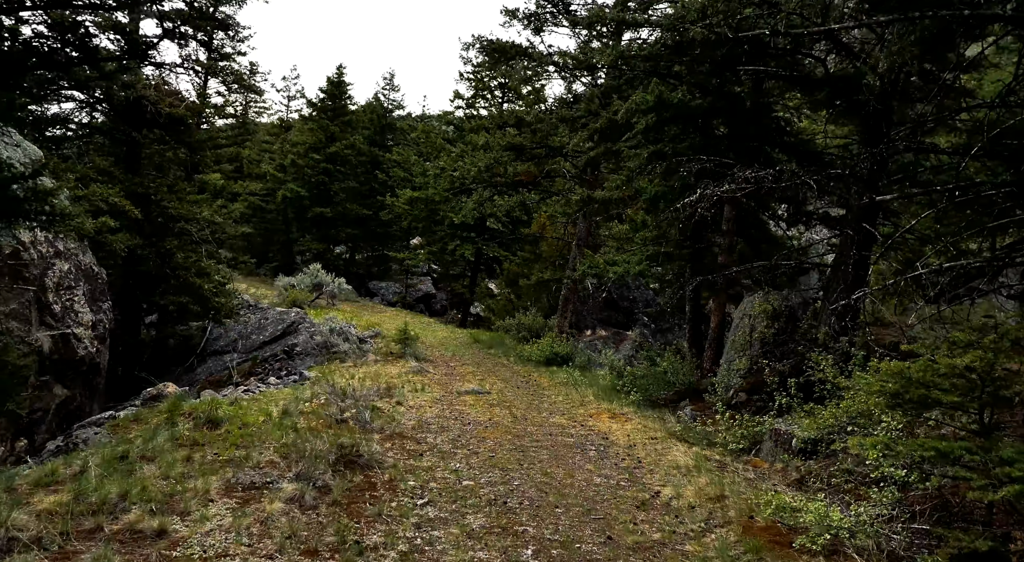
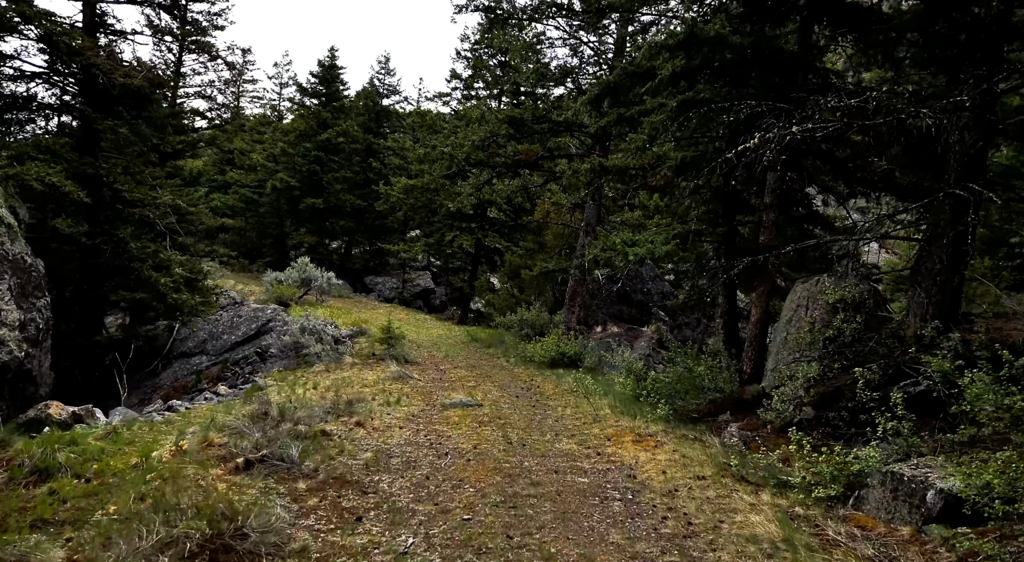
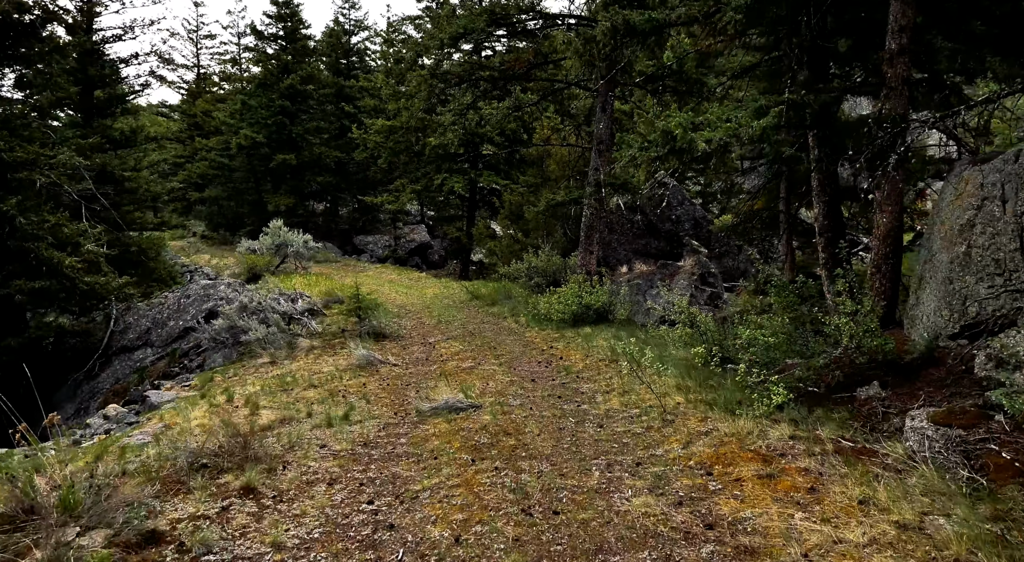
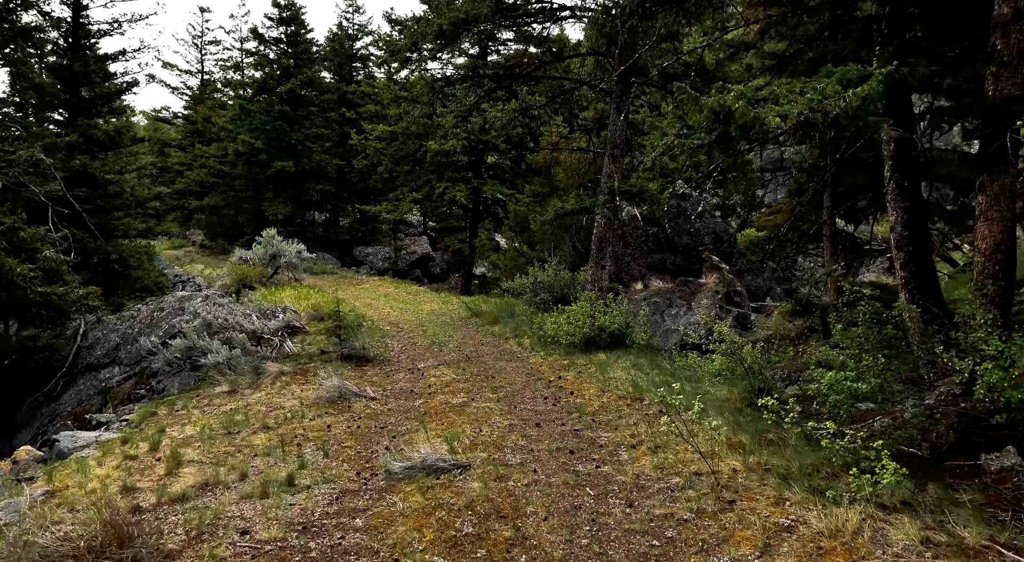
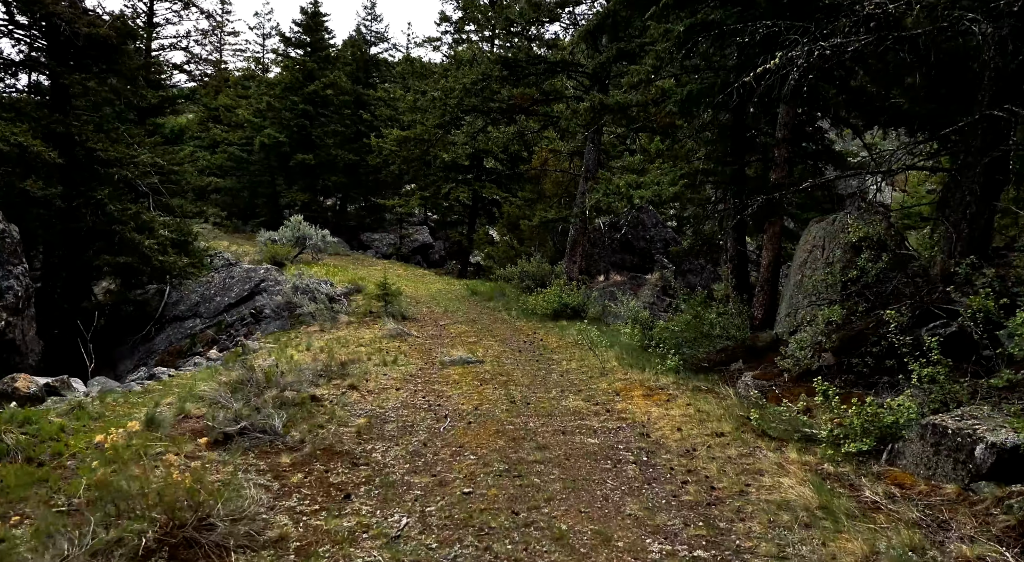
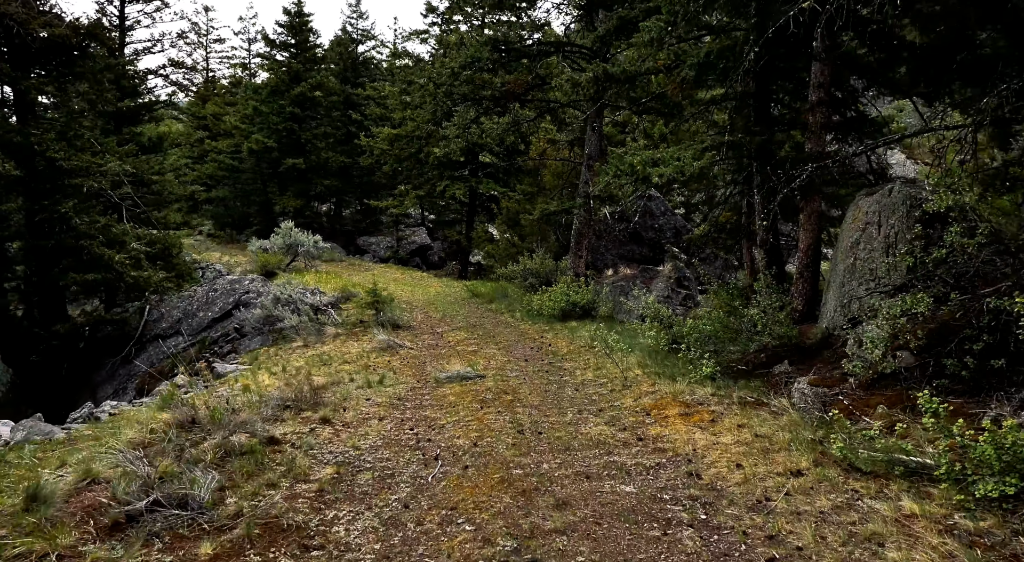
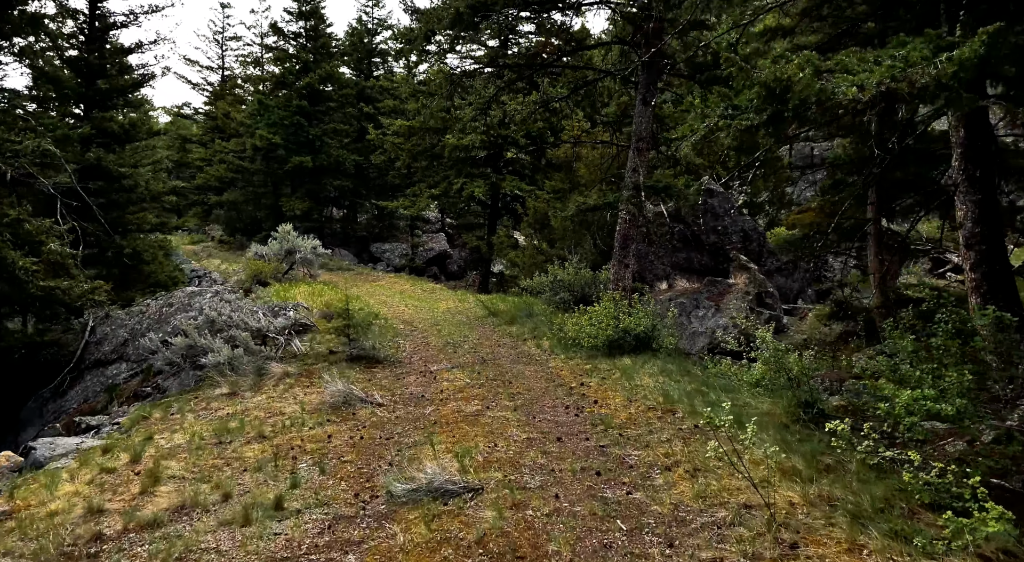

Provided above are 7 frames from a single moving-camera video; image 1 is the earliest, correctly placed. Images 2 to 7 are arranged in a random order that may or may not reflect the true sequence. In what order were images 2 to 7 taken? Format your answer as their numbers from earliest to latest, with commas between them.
2, 5, 6, 3, 4, 7
